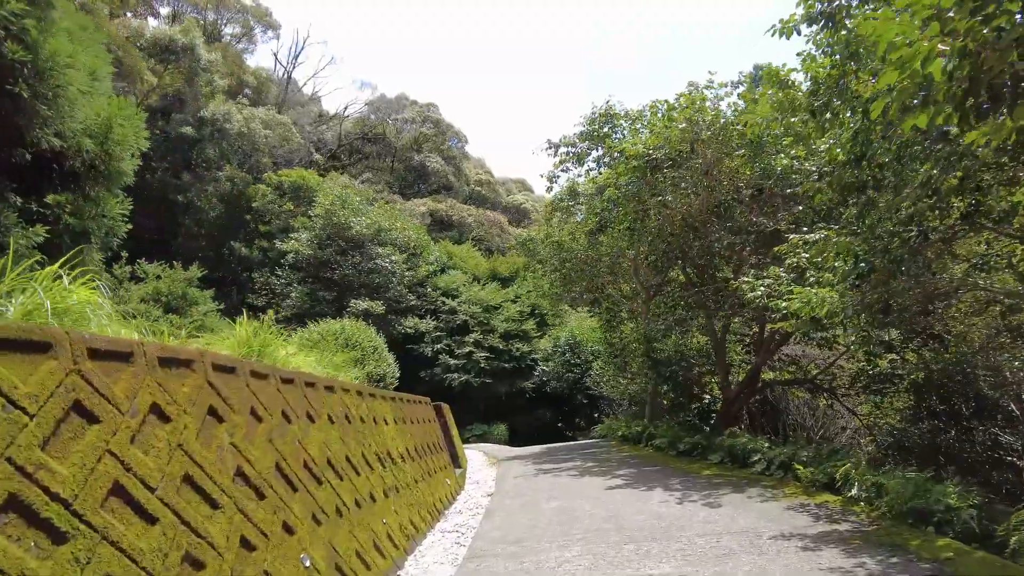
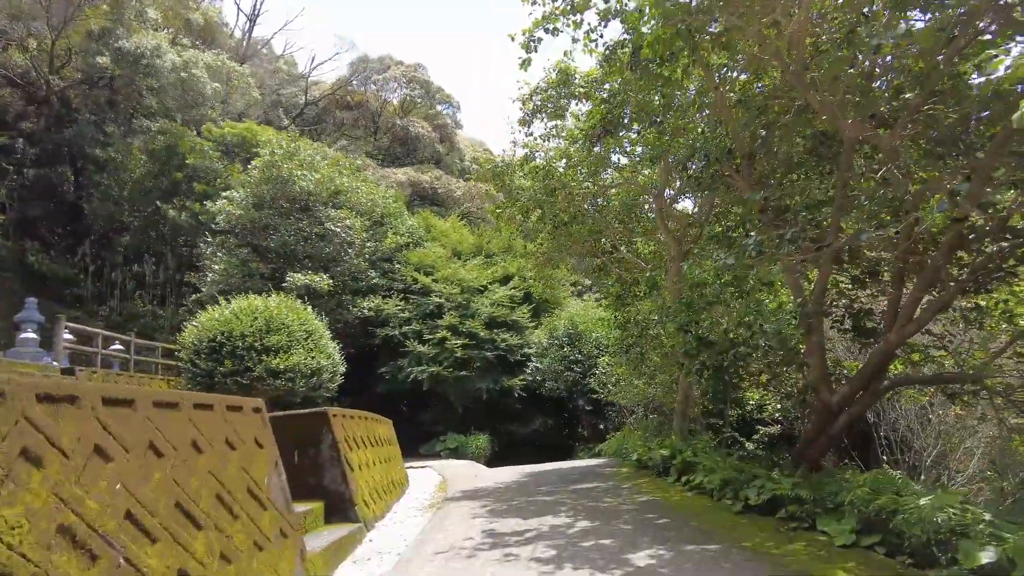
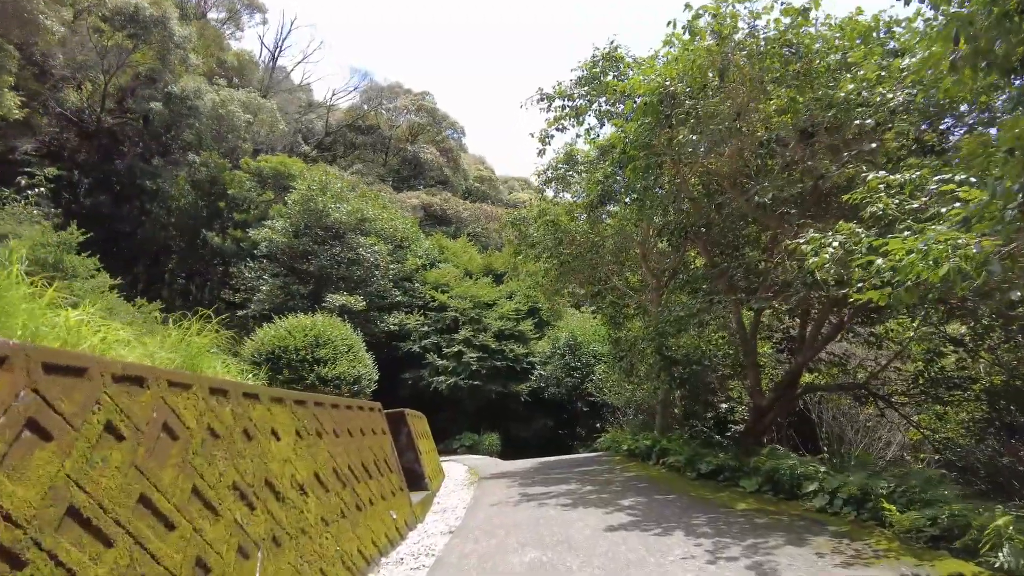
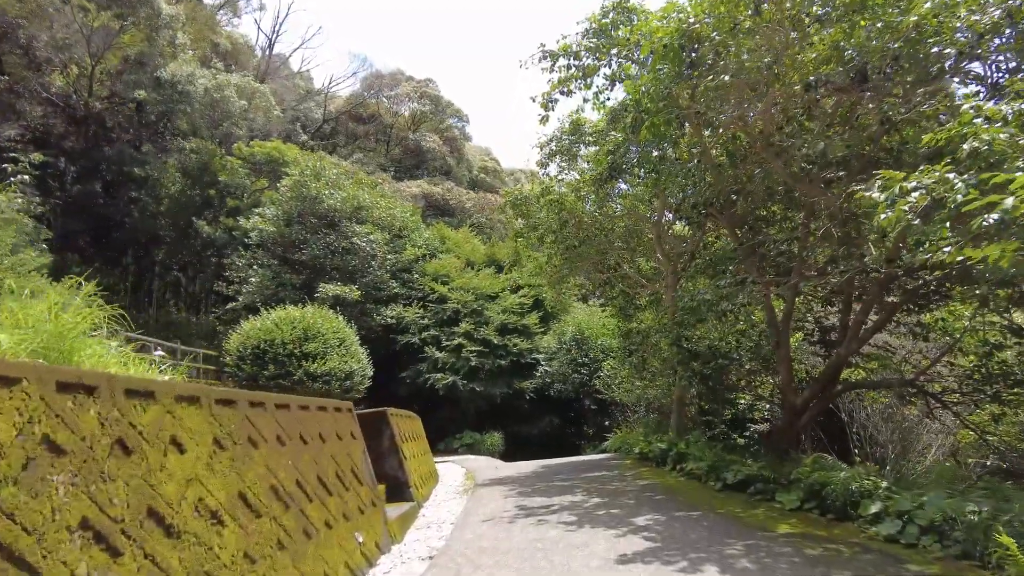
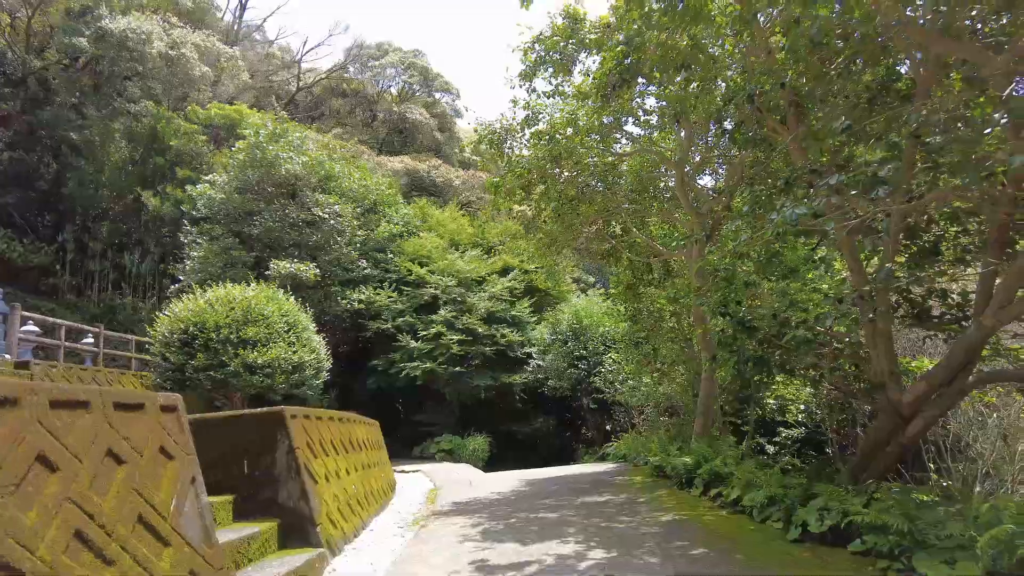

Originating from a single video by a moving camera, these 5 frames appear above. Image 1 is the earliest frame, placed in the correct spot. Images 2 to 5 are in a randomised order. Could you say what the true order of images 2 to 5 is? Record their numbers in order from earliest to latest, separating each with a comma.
3, 4, 2, 5
